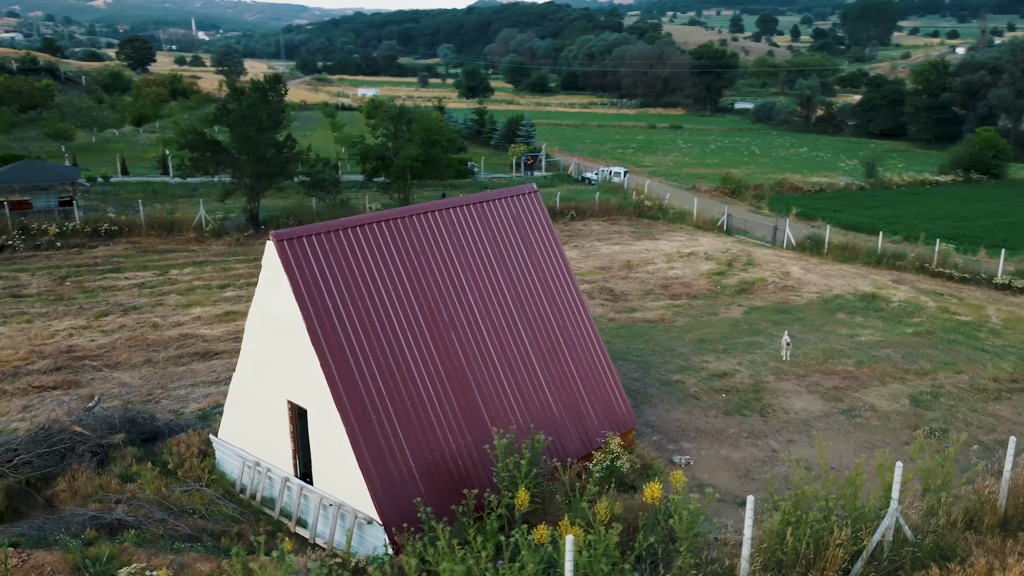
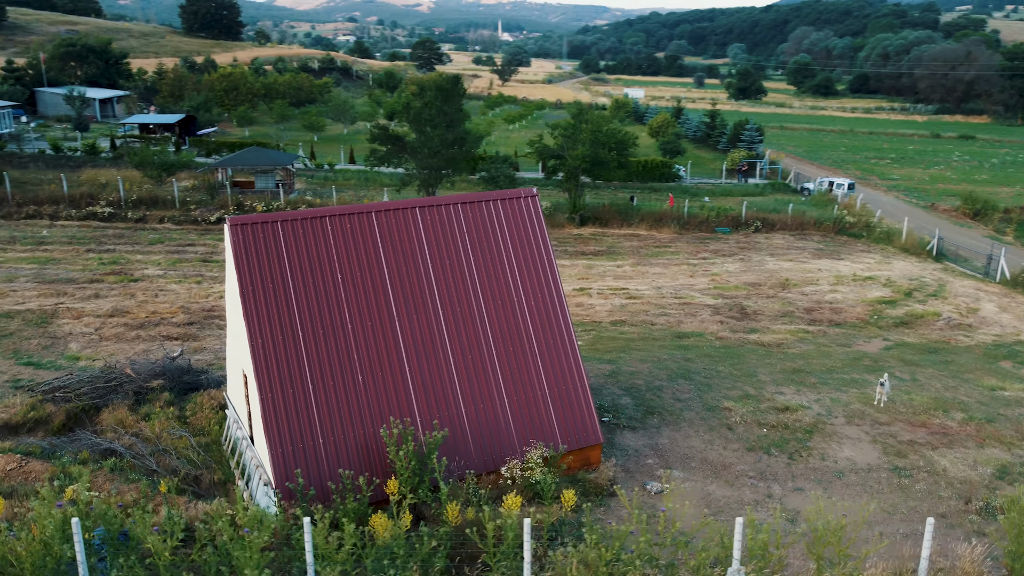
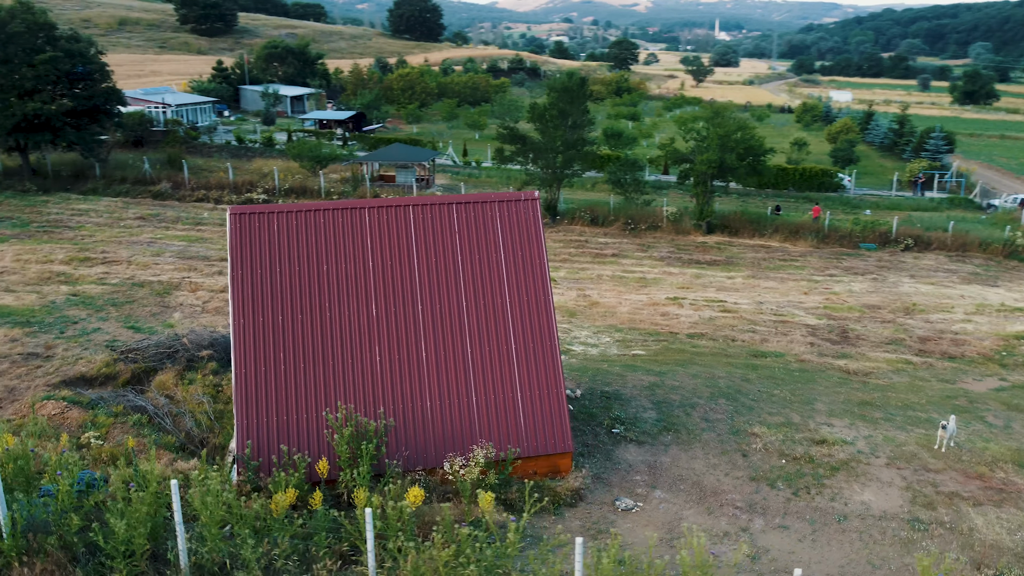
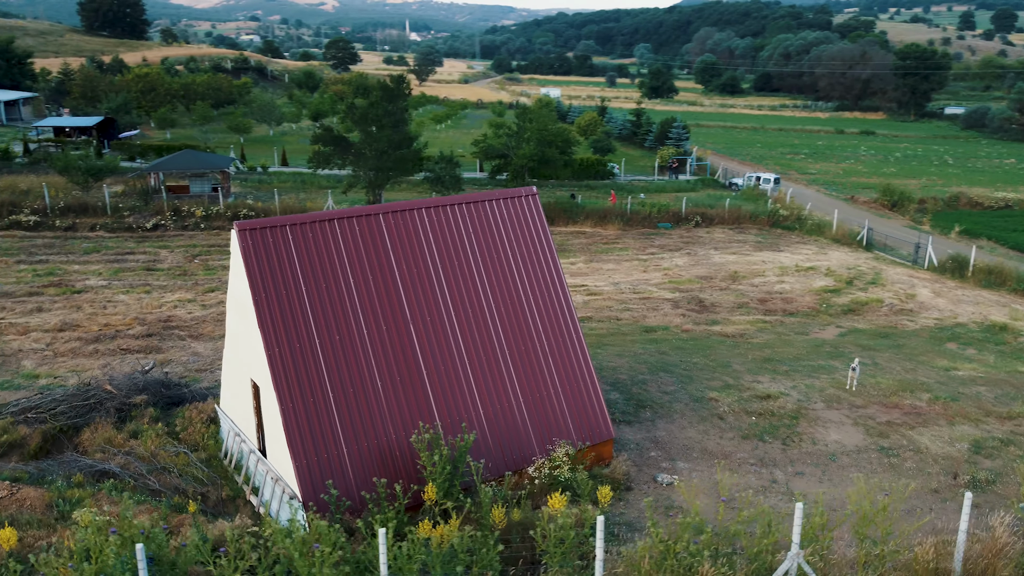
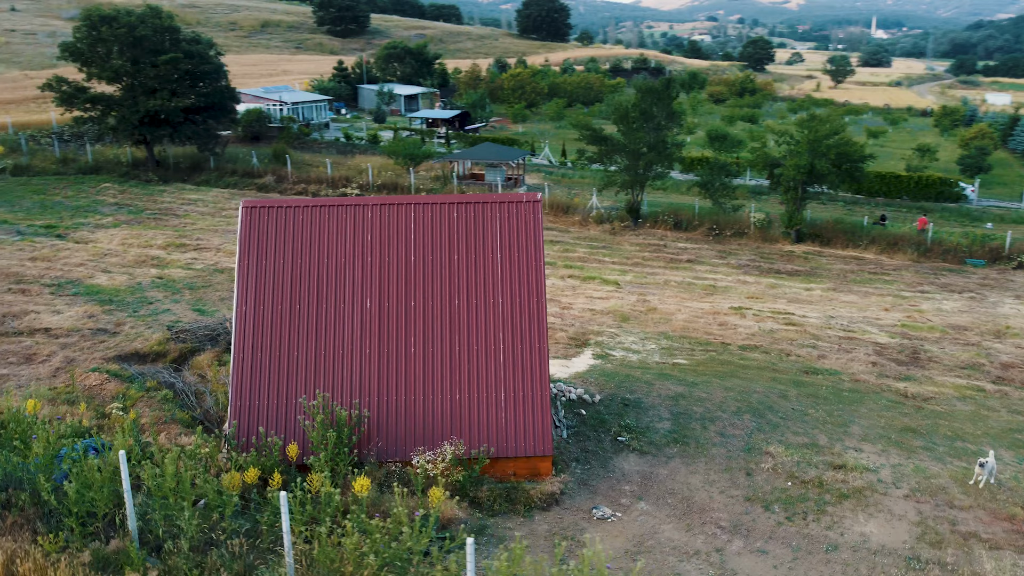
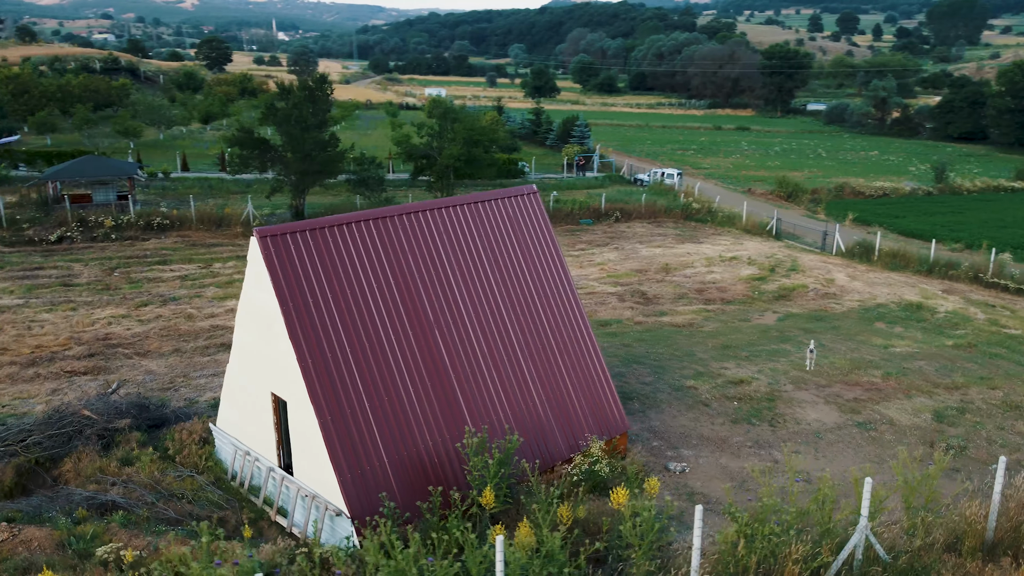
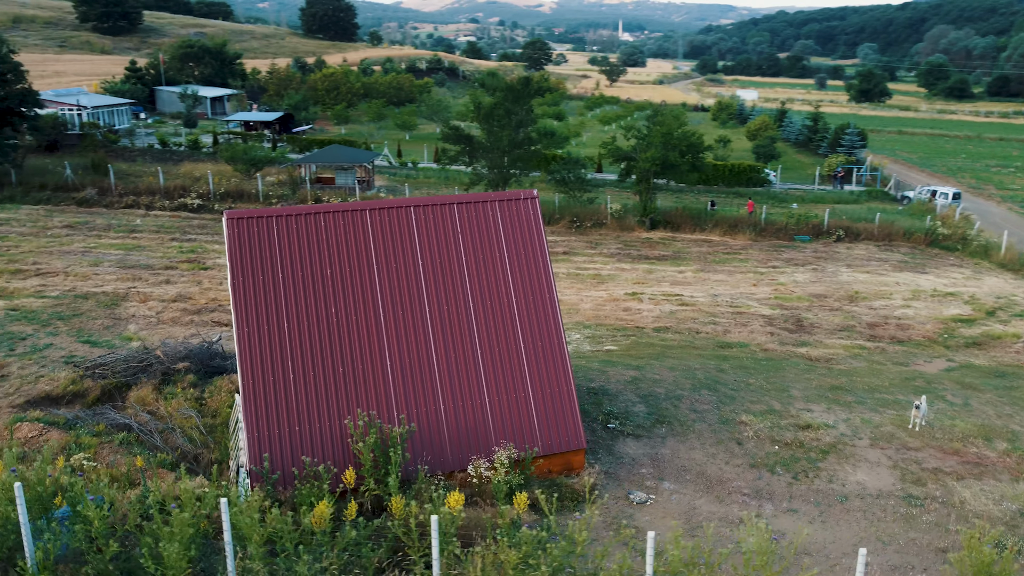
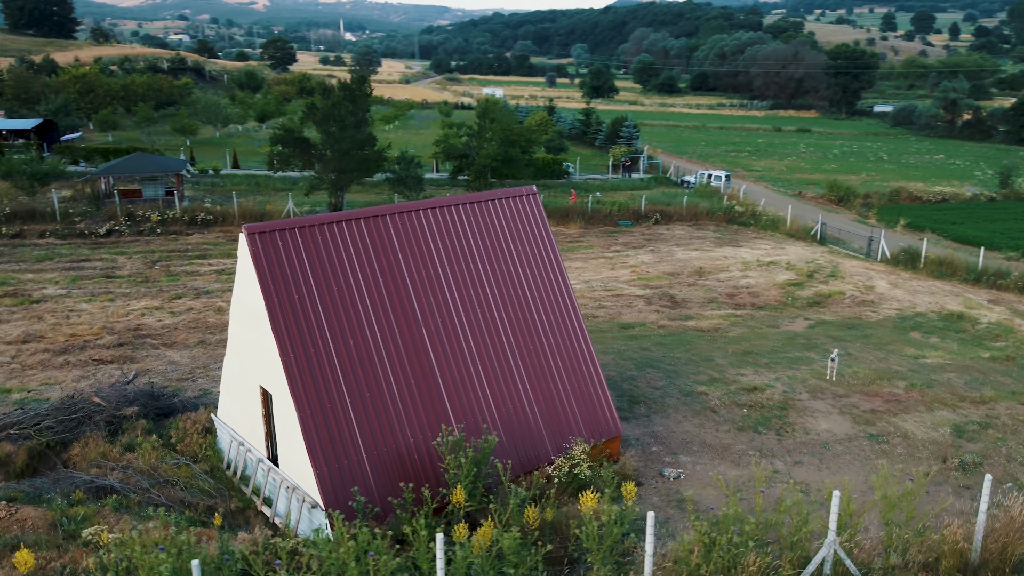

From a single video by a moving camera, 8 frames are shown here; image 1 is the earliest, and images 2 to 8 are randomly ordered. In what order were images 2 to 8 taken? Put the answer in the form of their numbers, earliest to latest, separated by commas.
6, 8, 4, 2, 7, 3, 5
